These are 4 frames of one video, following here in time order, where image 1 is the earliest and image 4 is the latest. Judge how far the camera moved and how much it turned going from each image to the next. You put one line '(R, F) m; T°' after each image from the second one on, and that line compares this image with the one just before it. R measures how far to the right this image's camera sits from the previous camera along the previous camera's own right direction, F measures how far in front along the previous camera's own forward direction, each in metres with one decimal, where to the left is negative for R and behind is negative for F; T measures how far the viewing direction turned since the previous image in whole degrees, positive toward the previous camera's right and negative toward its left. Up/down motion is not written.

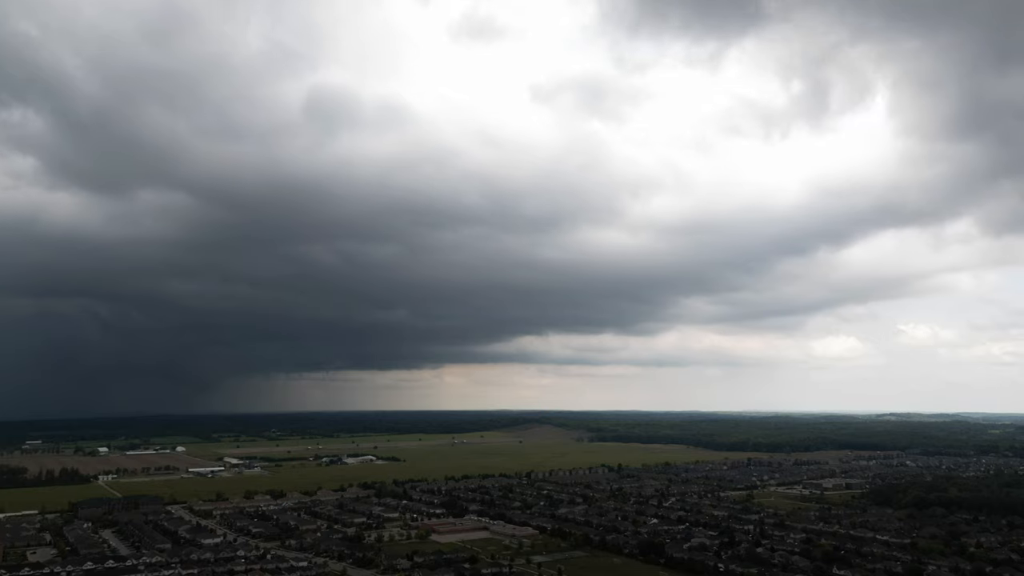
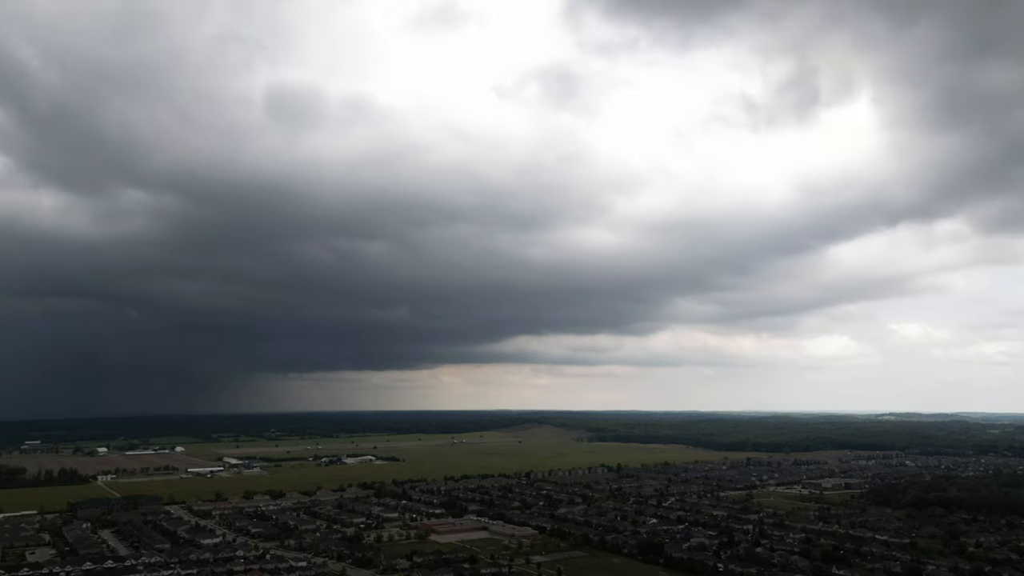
(0.0, 0.0) m; 0°
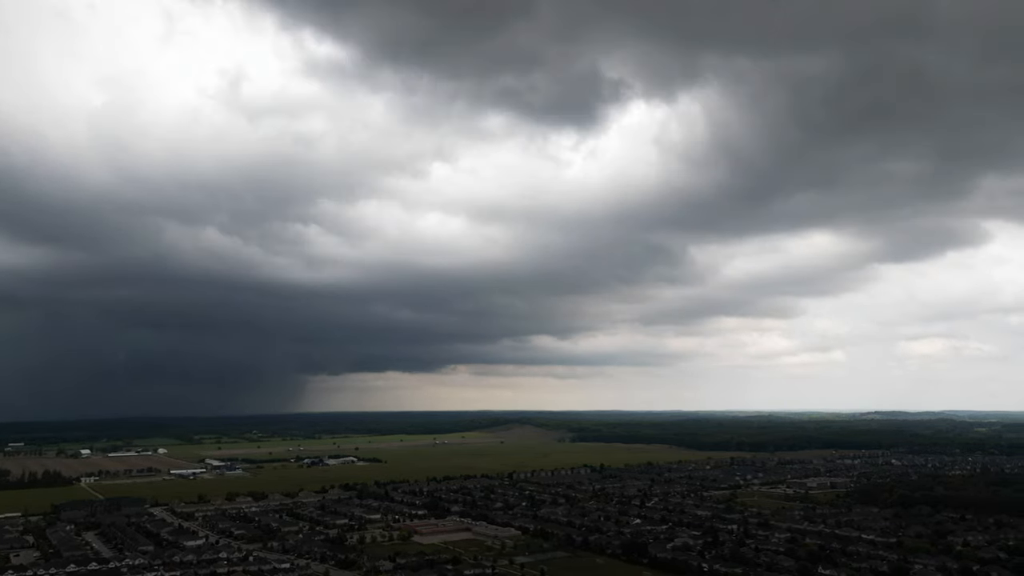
(+1.2, +0.2) m; 0°
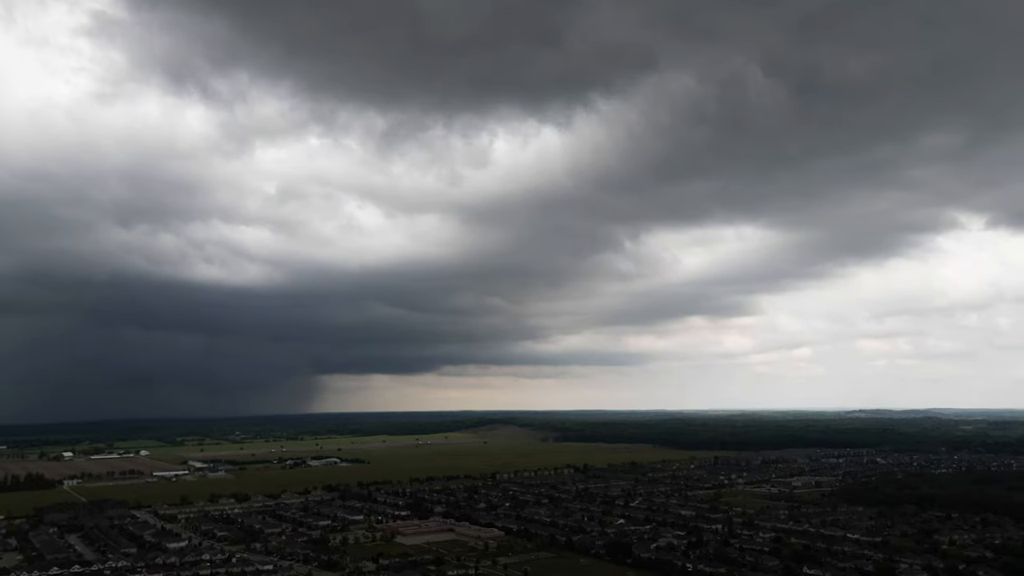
(+0.9, +0.2) m; 0°
